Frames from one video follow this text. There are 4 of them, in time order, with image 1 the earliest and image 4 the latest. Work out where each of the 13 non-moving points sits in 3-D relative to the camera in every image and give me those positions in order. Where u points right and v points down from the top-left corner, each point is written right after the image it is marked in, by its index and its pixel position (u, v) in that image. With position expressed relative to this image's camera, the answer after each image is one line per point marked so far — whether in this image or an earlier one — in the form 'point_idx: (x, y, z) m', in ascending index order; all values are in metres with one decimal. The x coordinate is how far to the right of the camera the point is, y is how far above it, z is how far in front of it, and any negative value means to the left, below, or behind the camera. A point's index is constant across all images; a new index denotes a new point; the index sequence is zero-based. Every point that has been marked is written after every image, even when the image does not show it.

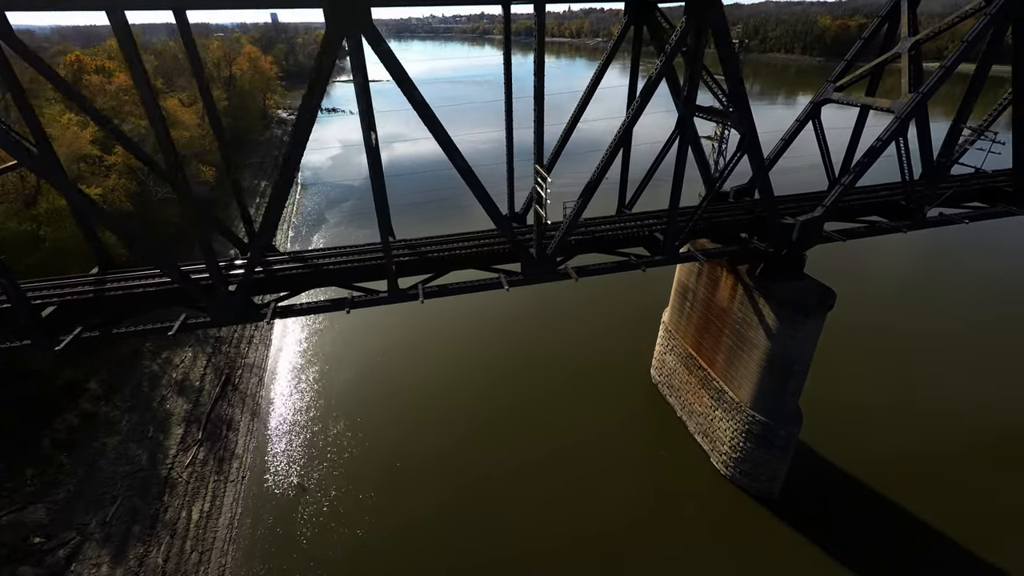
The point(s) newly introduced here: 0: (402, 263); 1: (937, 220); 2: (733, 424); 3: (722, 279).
0: (-1.8, +0.4, +8.7) m
1: (+8.2, +1.3, +10.4) m
2: (+4.7, -2.9, +11.7) m
3: (+4.5, +0.2, +11.6) m
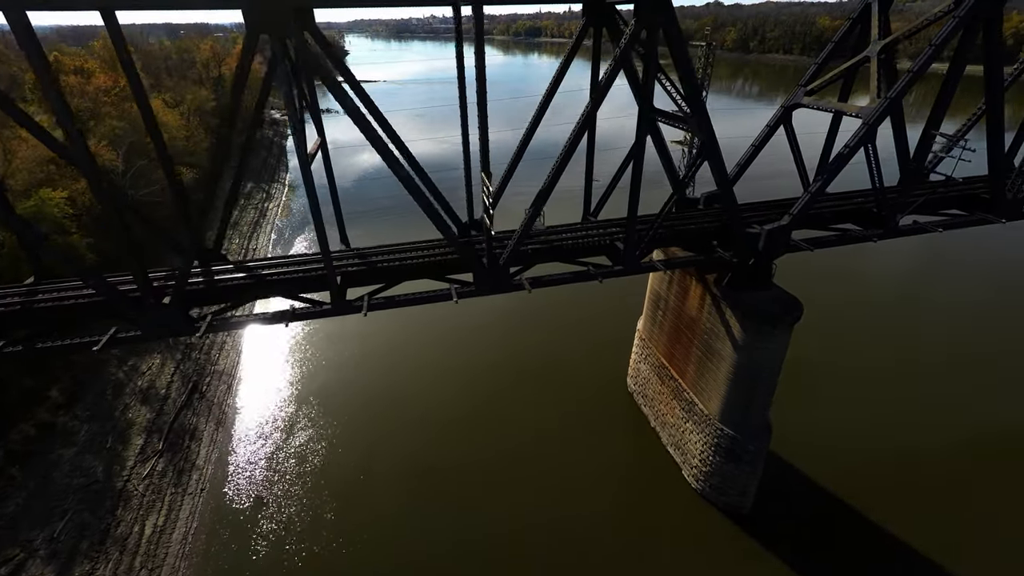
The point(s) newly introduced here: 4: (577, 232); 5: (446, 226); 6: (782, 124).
0: (-2.5, +0.2, +8.4) m
1: (+7.4, +1.1, +10.1) m
2: (+4.0, -3.1, +11.3) m
3: (+3.7, 0.0, +11.3) m
4: (+1.2, +1.0, +9.7) m
5: (-1.0, +0.9, +7.9) m
6: (+5.3, +3.2, +10.7) m
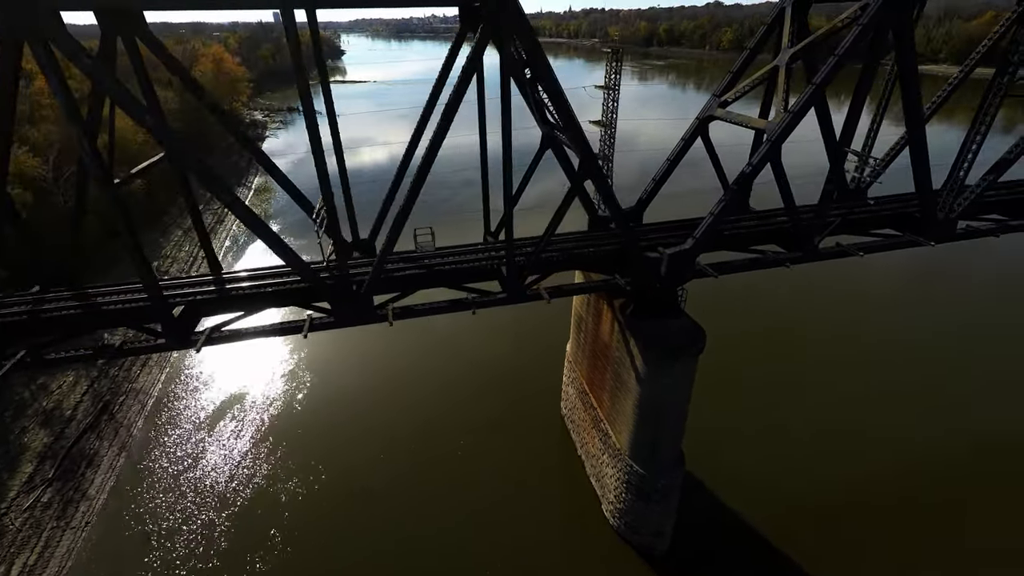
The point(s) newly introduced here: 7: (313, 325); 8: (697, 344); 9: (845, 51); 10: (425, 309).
0: (-4.5, -0.2, +7.6) m
1: (+5.5, +0.6, +9.3) m
2: (+2.0, -3.6, +10.6) m
3: (+1.8, -0.5, +10.5) m
4: (-0.8, +0.6, +8.9) m
5: (-2.9, +0.4, +7.1) m
6: (+3.4, +2.8, +9.9) m
7: (-2.8, -0.5, +7.8) m
8: (+3.0, -0.9, +8.7) m
9: (+4.6, +3.3, +7.5) m
10: (-1.3, -0.3, +8.1) m
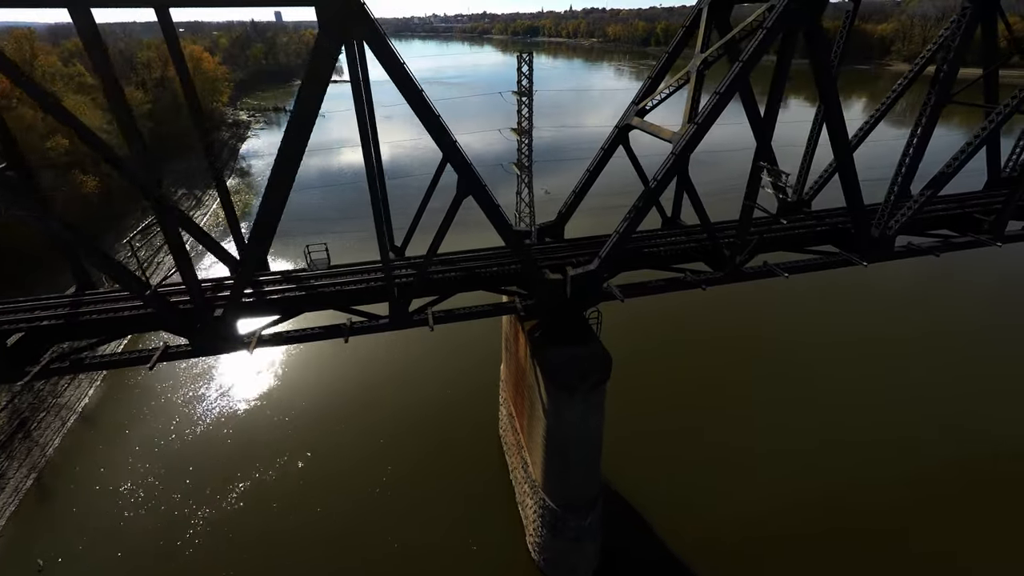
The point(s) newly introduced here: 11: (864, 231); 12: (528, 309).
0: (-6.1, -0.6, +7.0) m
1: (+3.9, +0.3, +8.6) m
2: (+0.4, -3.9, +9.8) m
3: (+0.2, -0.8, +9.8) m
4: (-2.4, +0.2, +8.2) m
5: (-4.5, +0.1, +6.4) m
6: (+1.8, +2.4, +9.1) m
7: (-4.4, -0.8, +7.1) m
8: (+1.4, -1.3, +8.0) m
9: (+3.0, +2.9, +6.7) m
10: (-2.9, -0.7, +7.4) m
11: (+5.5, +0.9, +8.5) m
12: (+0.4, -0.3, +8.2) m
